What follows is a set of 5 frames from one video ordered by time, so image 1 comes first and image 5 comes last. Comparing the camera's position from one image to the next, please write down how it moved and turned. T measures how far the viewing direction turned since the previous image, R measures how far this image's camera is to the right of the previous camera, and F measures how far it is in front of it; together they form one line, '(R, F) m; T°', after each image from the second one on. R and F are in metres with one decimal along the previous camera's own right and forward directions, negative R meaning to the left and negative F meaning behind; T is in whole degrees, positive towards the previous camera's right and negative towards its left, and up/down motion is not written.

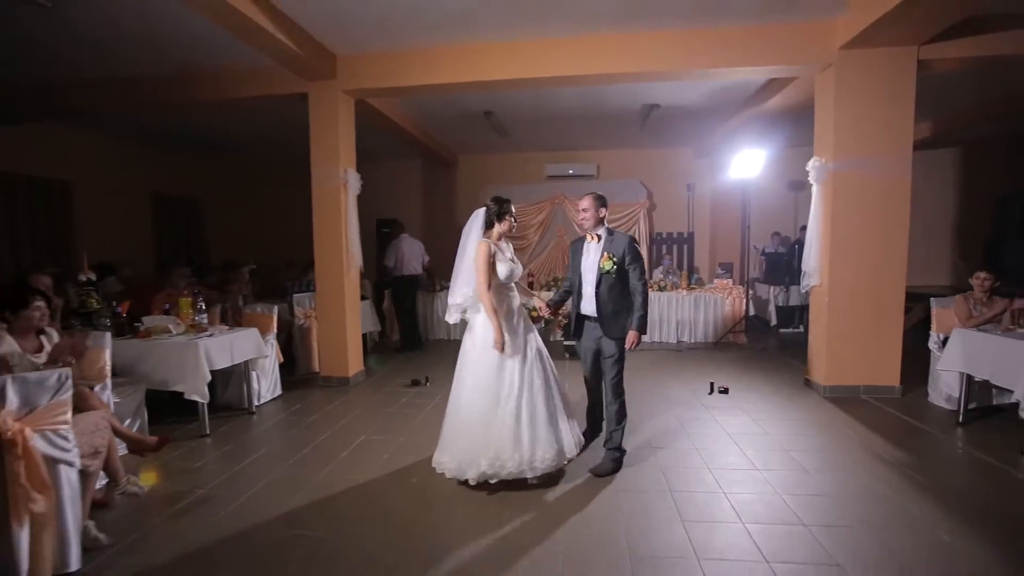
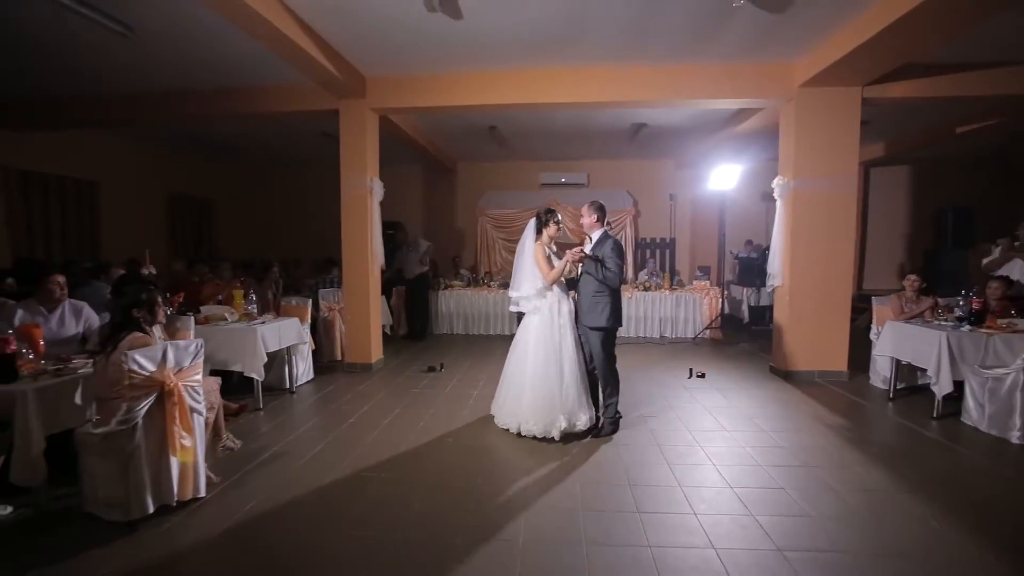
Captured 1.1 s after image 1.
(-0.3, -0.6) m; +2°
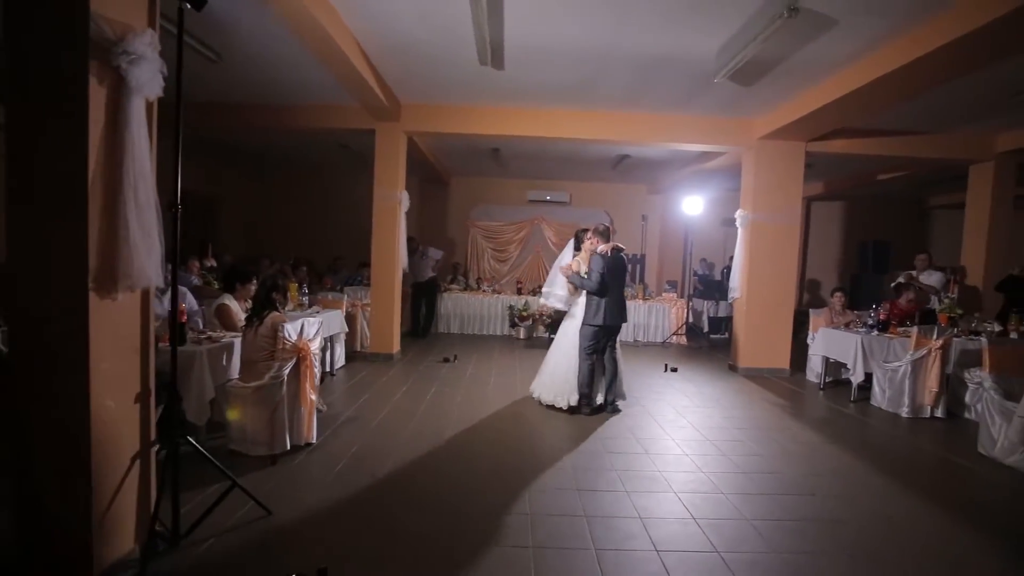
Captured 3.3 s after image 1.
(-0.6, -0.8) m; +5°
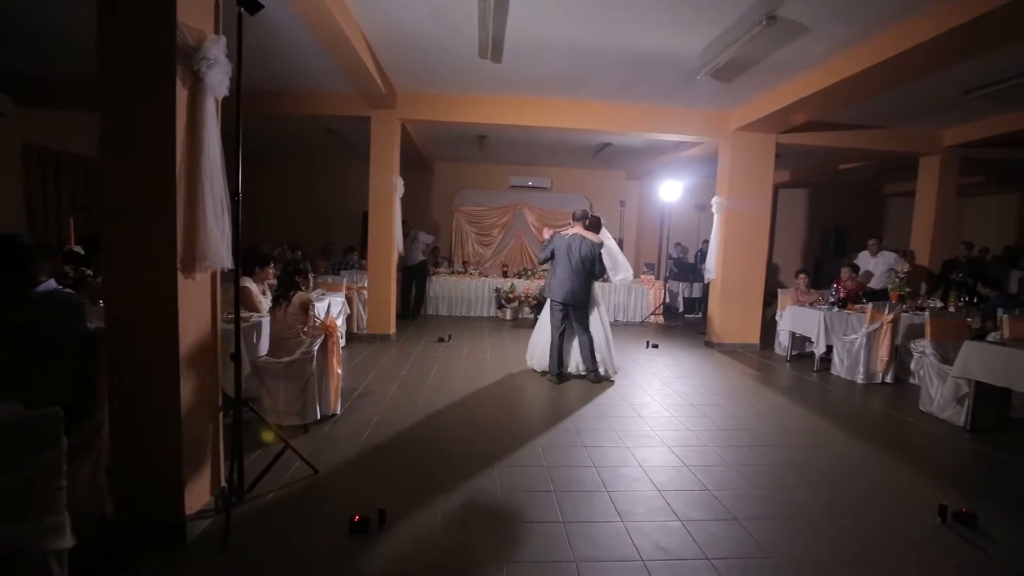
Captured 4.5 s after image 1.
(-0.3, -0.3) m; +3°
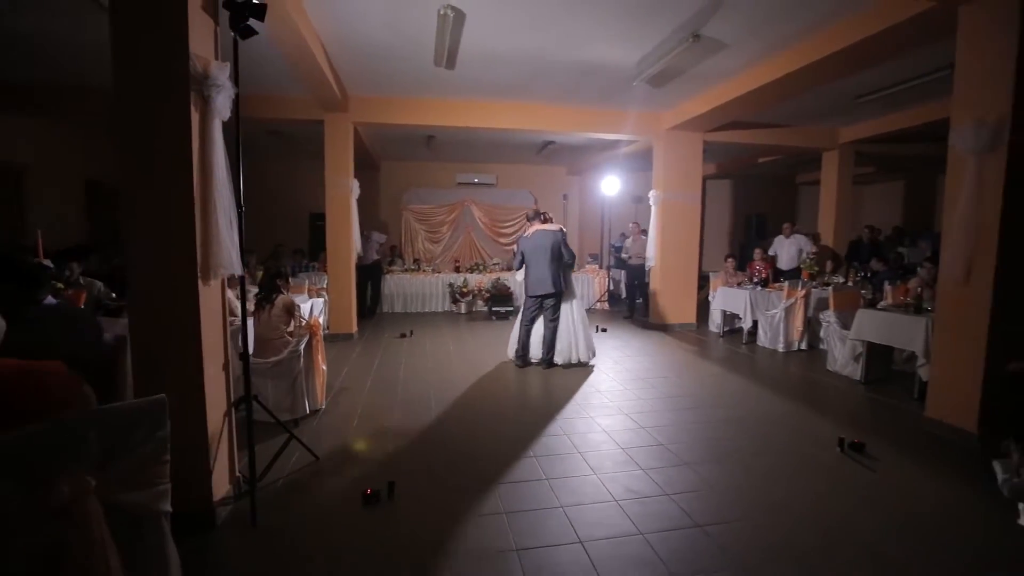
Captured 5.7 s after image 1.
(-0.2, -0.3) m; +7°
